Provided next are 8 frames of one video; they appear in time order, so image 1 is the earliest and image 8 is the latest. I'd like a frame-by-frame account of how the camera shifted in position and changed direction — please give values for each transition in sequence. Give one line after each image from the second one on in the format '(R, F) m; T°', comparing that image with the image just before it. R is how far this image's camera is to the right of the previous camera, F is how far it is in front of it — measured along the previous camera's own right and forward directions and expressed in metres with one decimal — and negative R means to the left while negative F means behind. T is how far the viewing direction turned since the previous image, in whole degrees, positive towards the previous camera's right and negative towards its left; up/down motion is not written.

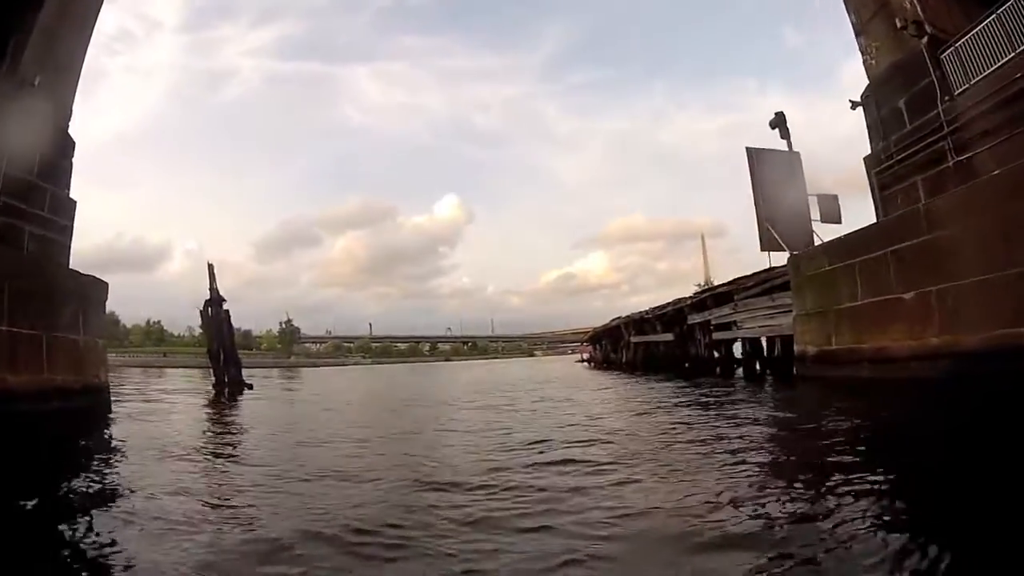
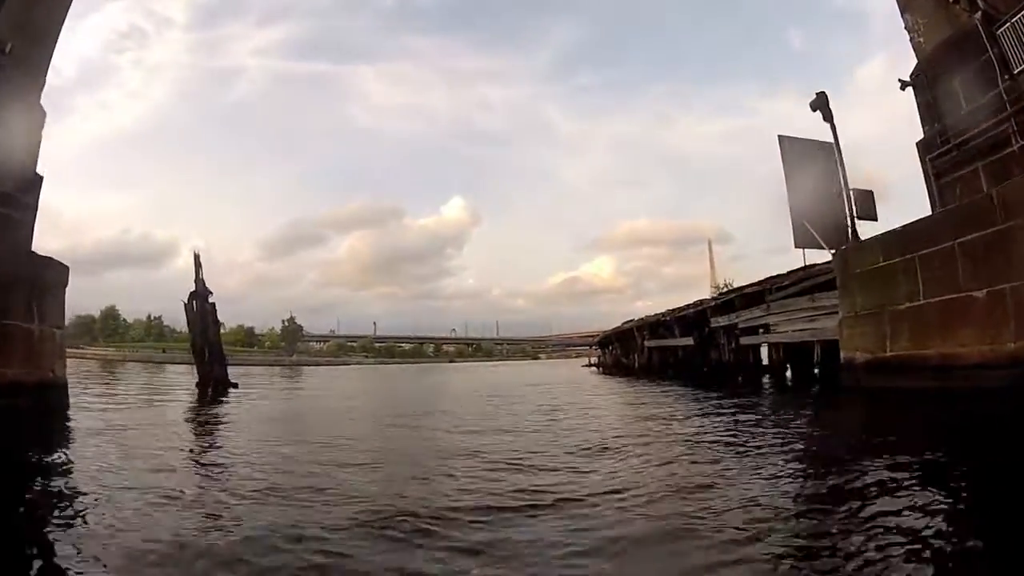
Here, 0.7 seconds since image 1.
(-0.1, +1.1) m; 0°
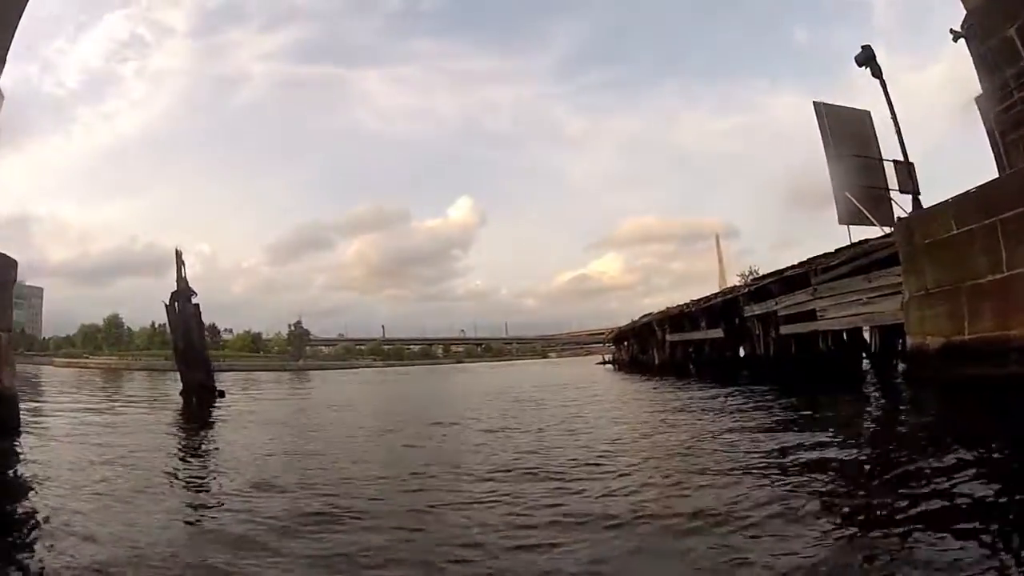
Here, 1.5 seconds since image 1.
(-0.1, +1.2) m; -1°
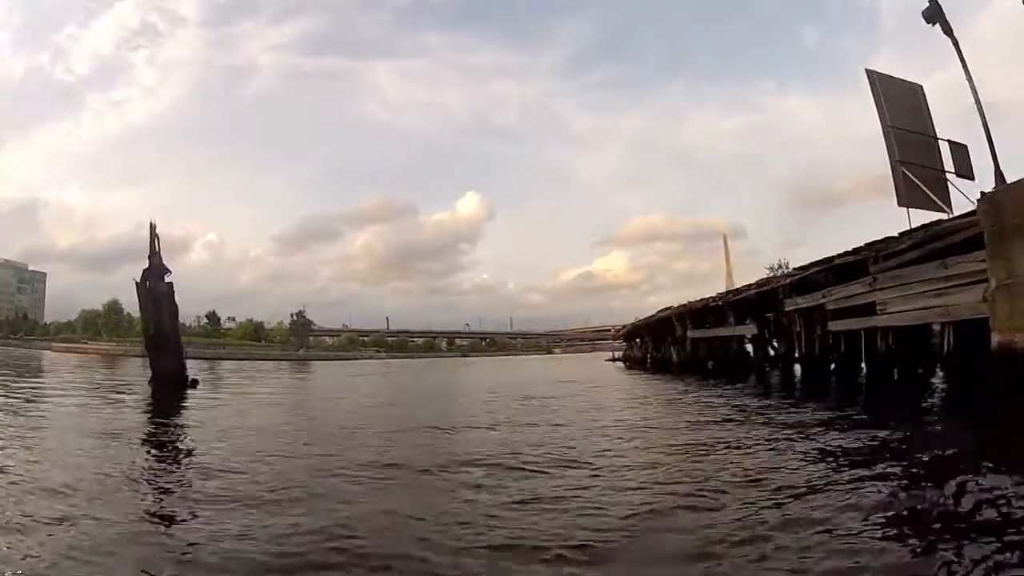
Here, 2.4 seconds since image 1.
(-0.1, +1.3) m; -1°
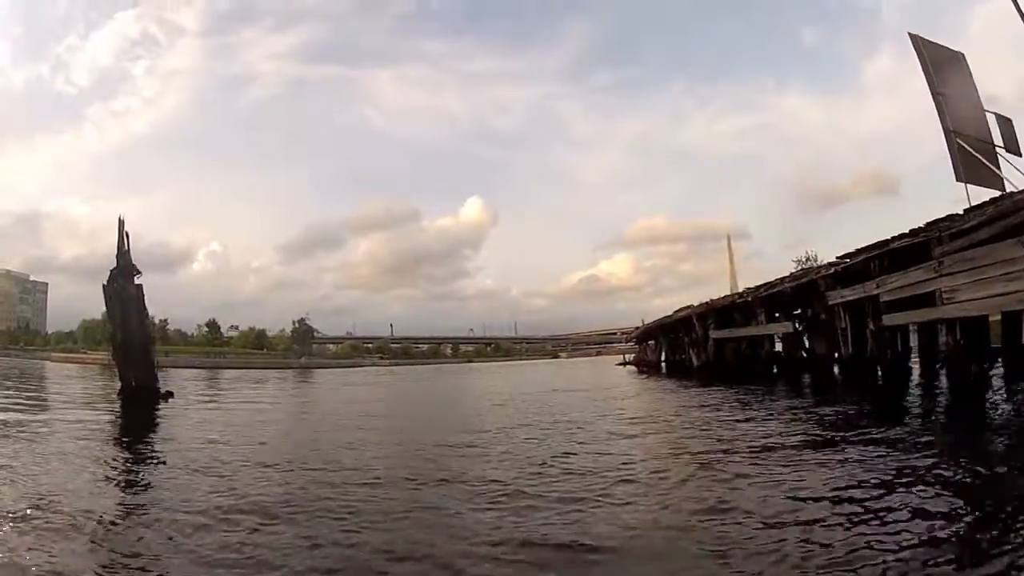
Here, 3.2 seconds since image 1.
(-0.1, +1.1) m; 0°
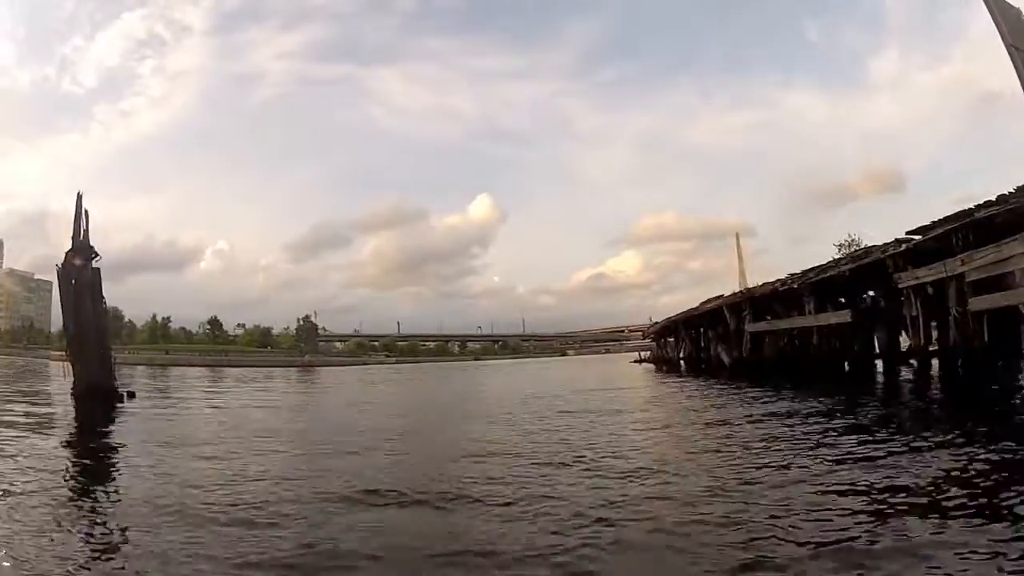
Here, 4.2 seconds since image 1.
(-0.1, +1.3) m; -1°
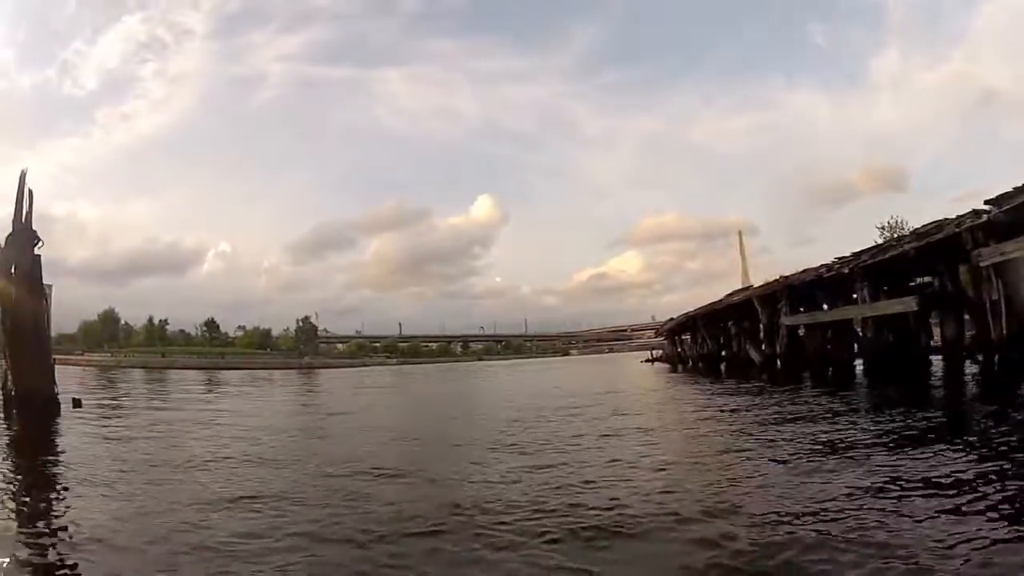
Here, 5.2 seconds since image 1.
(-0.1, +1.2) m; 0°
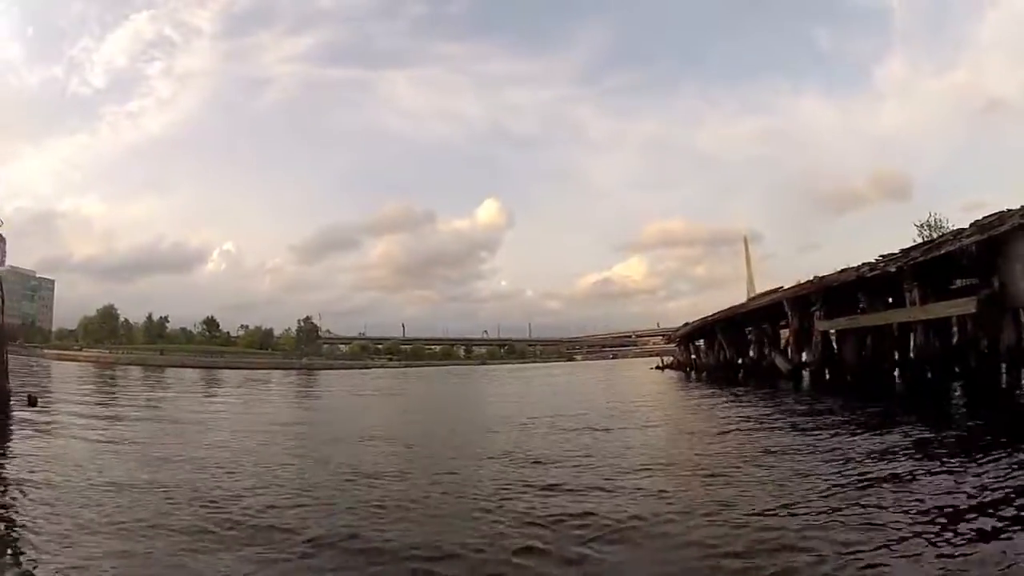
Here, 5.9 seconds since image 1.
(-0.1, +0.8) m; 0°
